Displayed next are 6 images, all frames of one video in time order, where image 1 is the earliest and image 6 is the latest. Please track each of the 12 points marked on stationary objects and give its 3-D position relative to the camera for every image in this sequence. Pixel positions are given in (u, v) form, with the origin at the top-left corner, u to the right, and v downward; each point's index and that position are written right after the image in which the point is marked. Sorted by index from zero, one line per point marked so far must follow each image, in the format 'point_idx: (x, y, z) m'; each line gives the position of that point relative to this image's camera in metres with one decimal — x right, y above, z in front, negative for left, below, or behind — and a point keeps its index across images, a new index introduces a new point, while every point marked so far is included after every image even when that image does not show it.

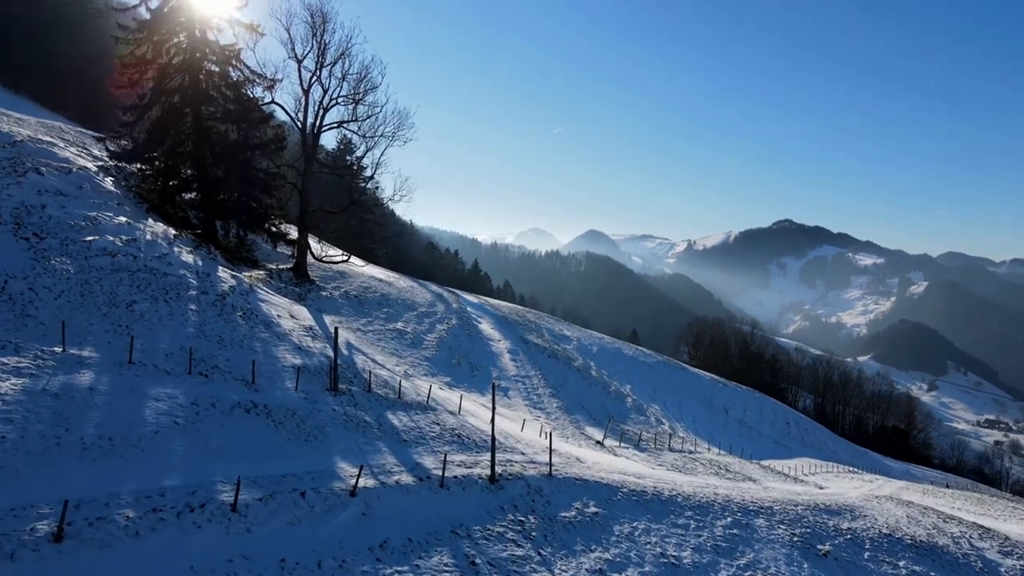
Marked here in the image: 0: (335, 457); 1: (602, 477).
0: (-2.8, -2.7, +11.8) m
1: (+1.9, -3.9, +15.1) m
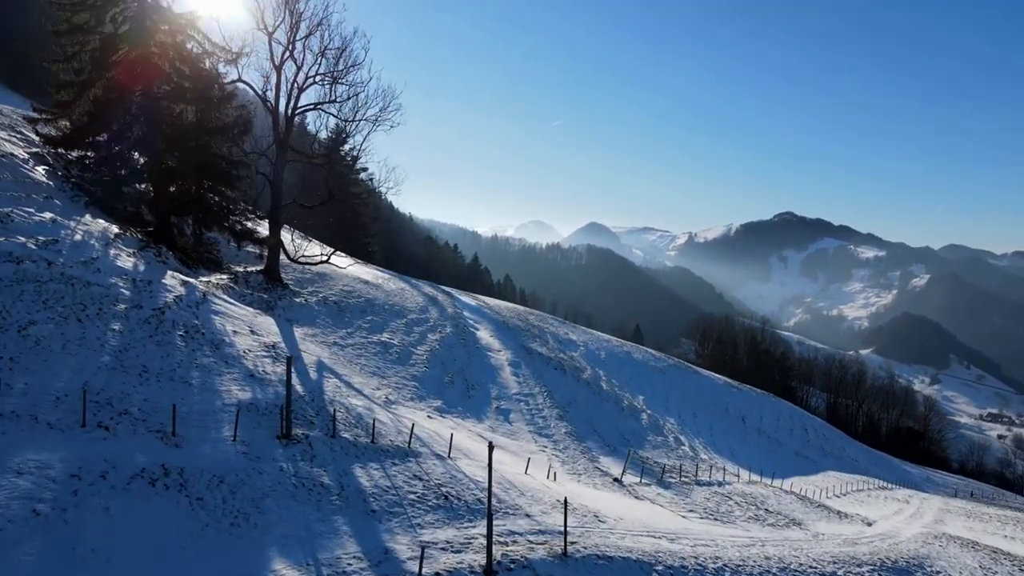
0: (-2.8, -3.0, +8.5) m
1: (+1.9, -4.2, +11.9) m
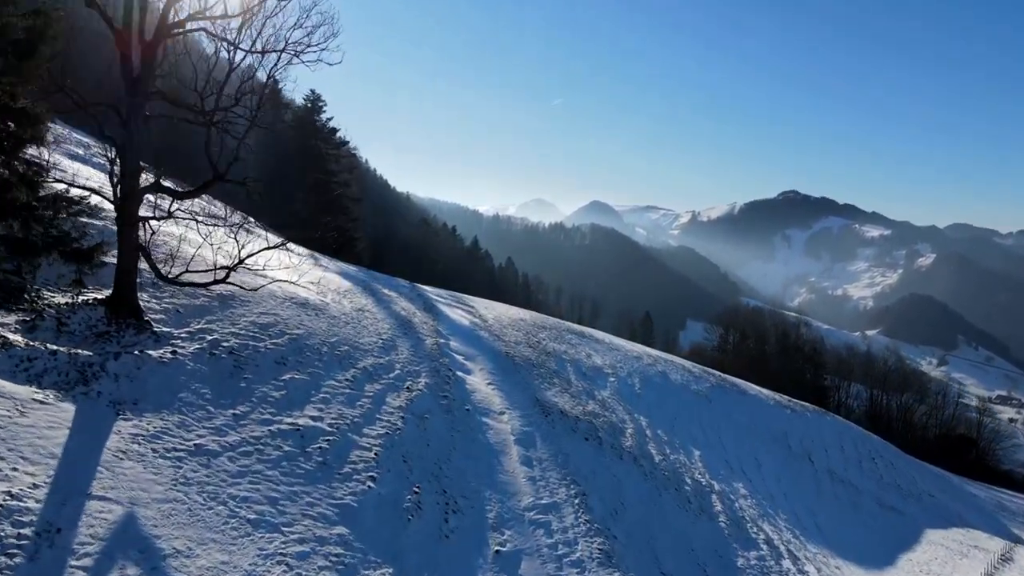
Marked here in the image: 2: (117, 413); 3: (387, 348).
0: (-2.6, -4.2, -0.8) m
1: (+2.1, -5.3, +2.6) m
2: (-5.9, -1.9, +11.0) m
3: (-3.2, -1.5, +18.7) m
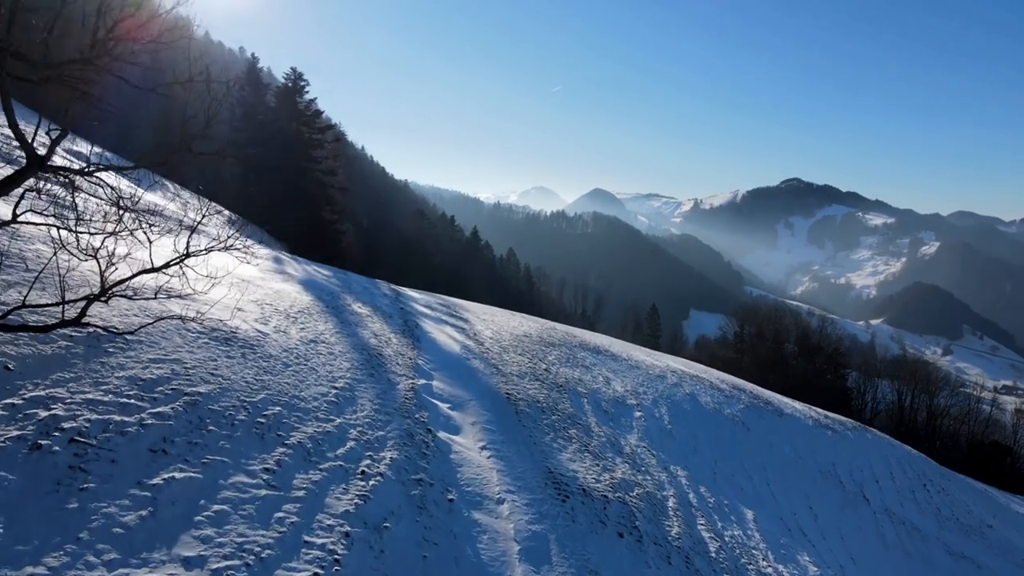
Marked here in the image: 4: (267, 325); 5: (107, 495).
0: (-2.6, -5.1, -6.0) m
1: (+2.1, -6.1, -2.6) m
2: (-5.8, -2.5, +5.7) m
3: (-3.1, -2.1, +13.4) m
4: (-5.3, -0.8, +16.0) m
5: (-4.8, -2.3, +8.7) m
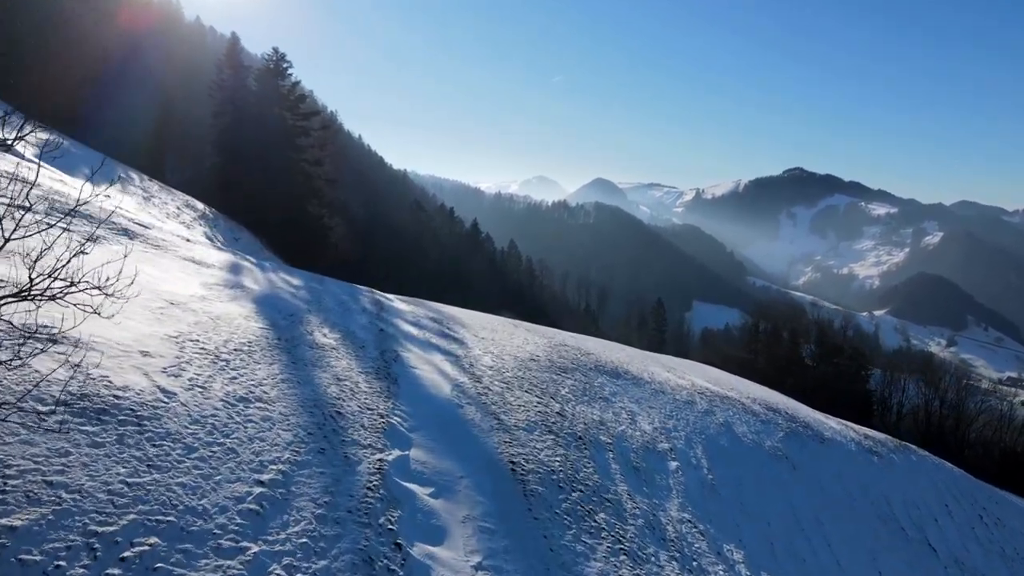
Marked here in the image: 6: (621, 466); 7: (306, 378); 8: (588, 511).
0: (-2.5, -6.0, -10.4) m
1: (+2.2, -7.0, -7.0) m
2: (-5.7, -3.3, +1.3) m
3: (-3.0, -2.7, +9.0) m
4: (-5.2, -1.4, +11.5) m
5: (-4.7, -3.0, +4.3) m
6: (+2.4, -3.8, +15.9) m
7: (-3.8, -1.6, +13.6) m
8: (+1.3, -3.7, +12.6) m
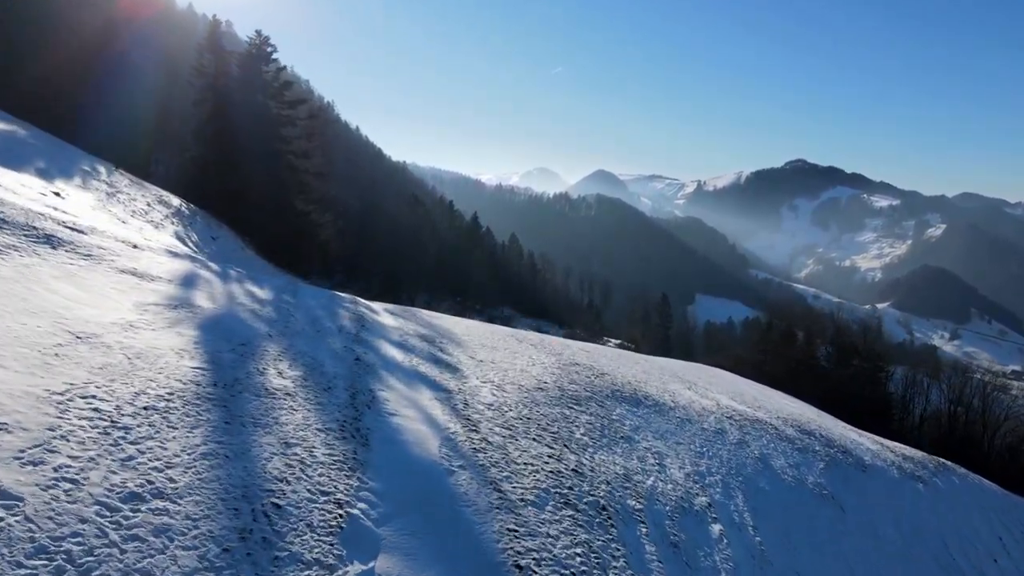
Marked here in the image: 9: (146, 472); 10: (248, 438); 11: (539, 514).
0: (-2.5, -6.8, -13.9) m
1: (+2.2, -7.7, -10.5) m
2: (-5.7, -3.9, -2.2) m
3: (-2.9, -3.3, +5.5) m
4: (-5.1, -1.9, +8.0) m
5: (-4.6, -3.6, +0.8) m
6: (+2.4, -4.3, +12.4) m
7: (-3.8, -2.1, +10.1) m
8: (+1.4, -4.3, +9.1) m
9: (-4.3, -2.1, +8.8) m
10: (-3.6, -2.1, +10.4) m
11: (+0.4, -3.4, +11.4) m
